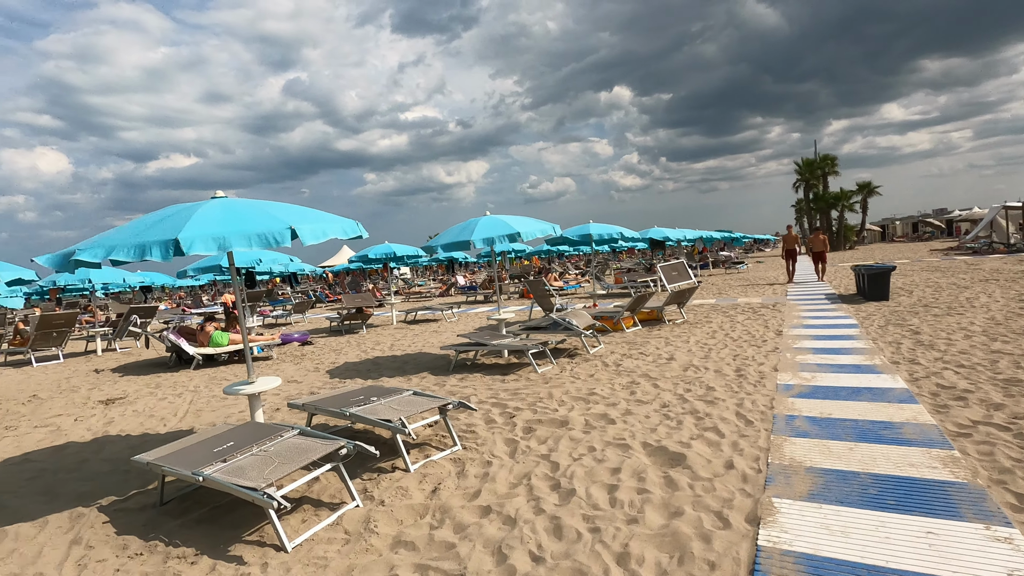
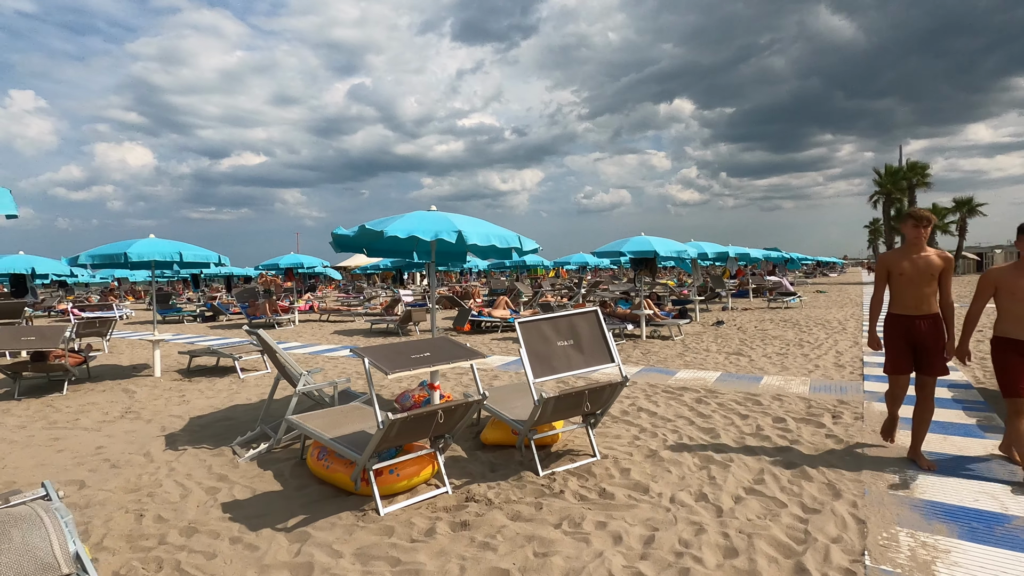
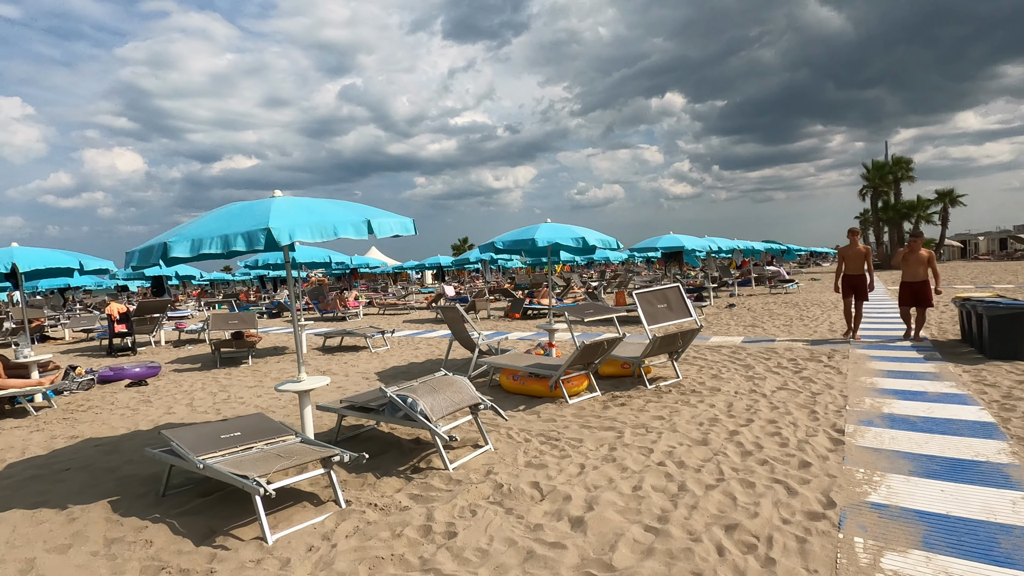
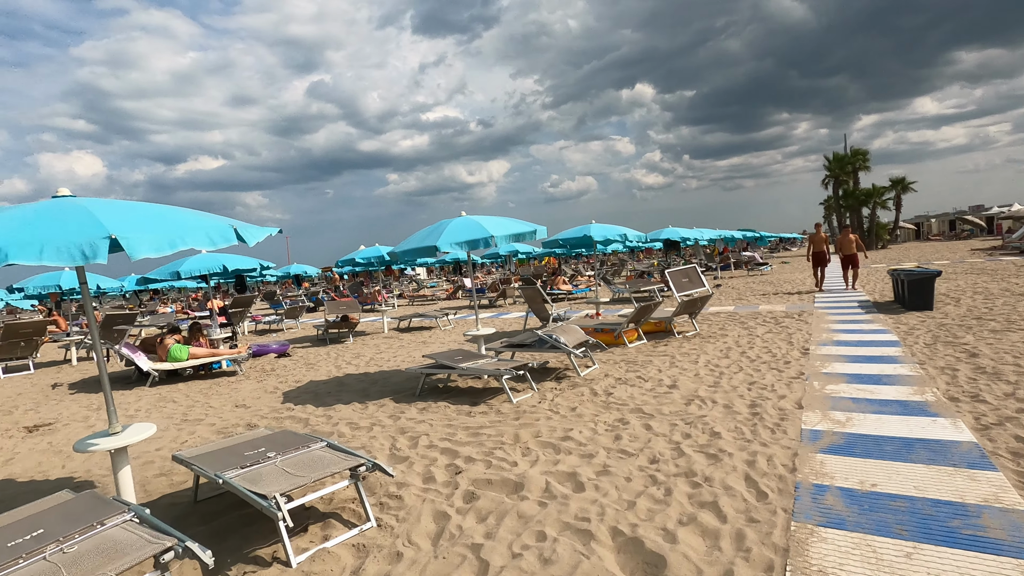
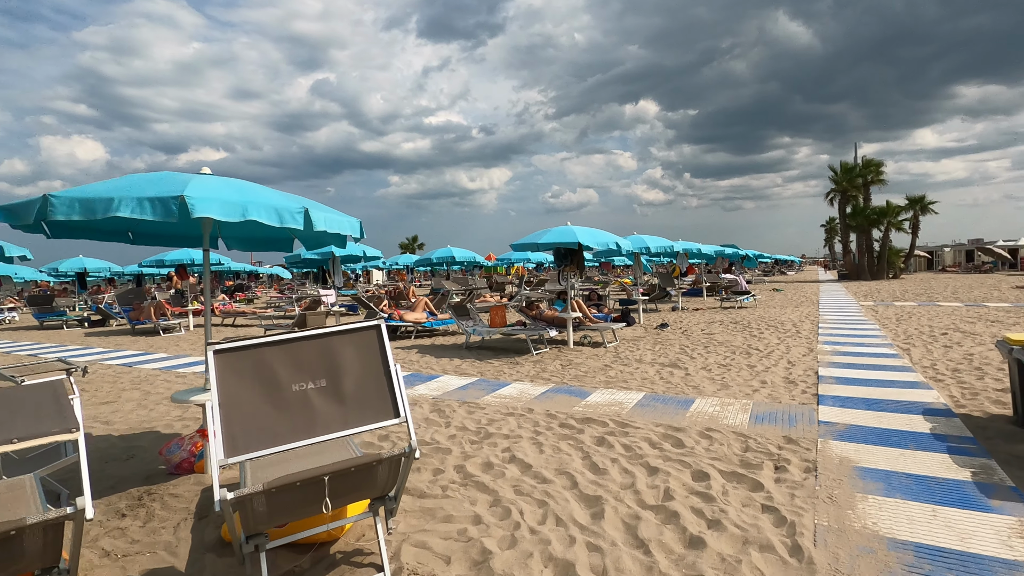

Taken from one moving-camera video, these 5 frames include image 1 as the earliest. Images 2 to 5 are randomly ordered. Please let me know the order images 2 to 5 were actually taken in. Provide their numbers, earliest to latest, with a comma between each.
4, 3, 2, 5
